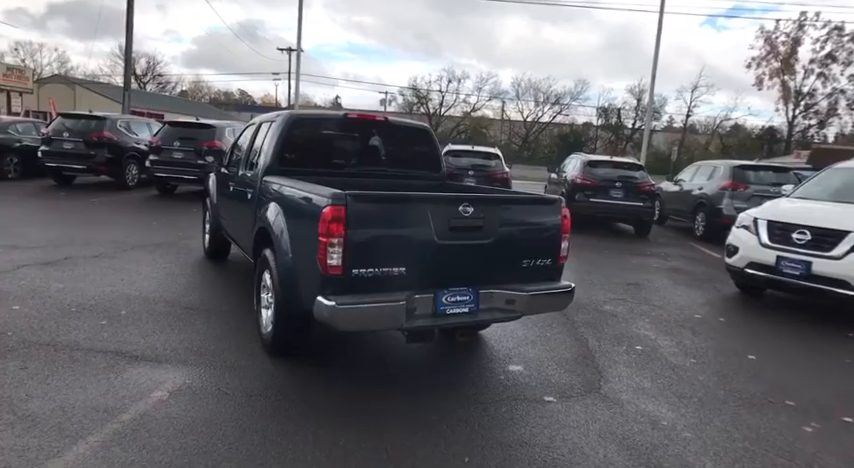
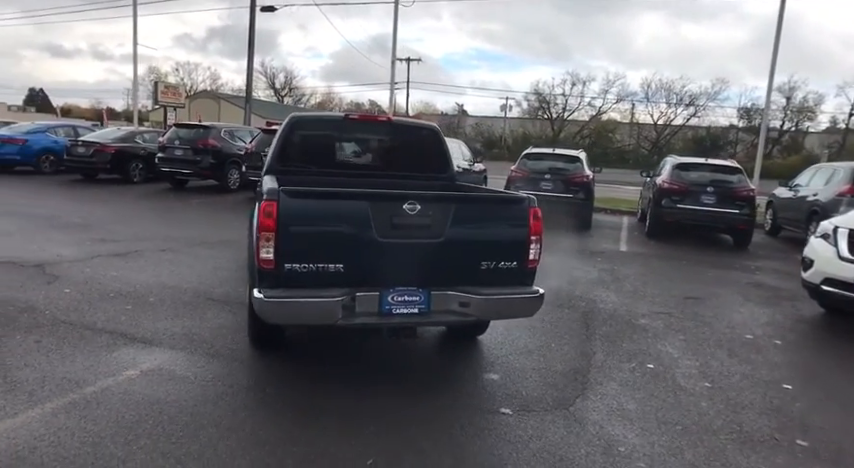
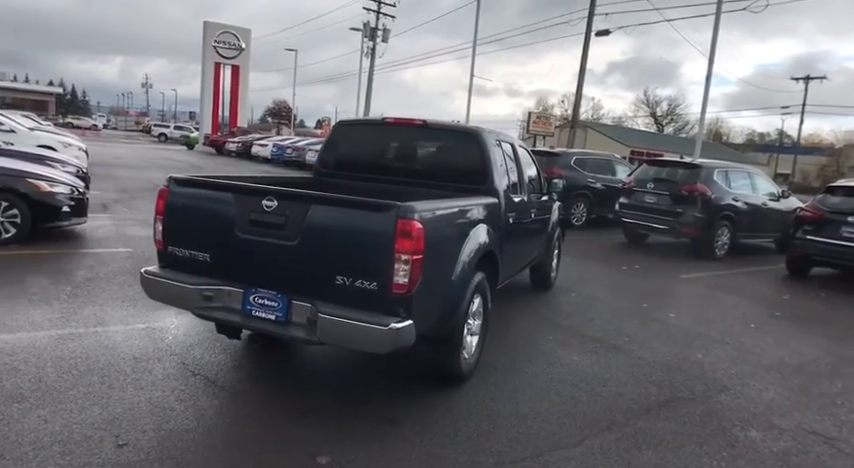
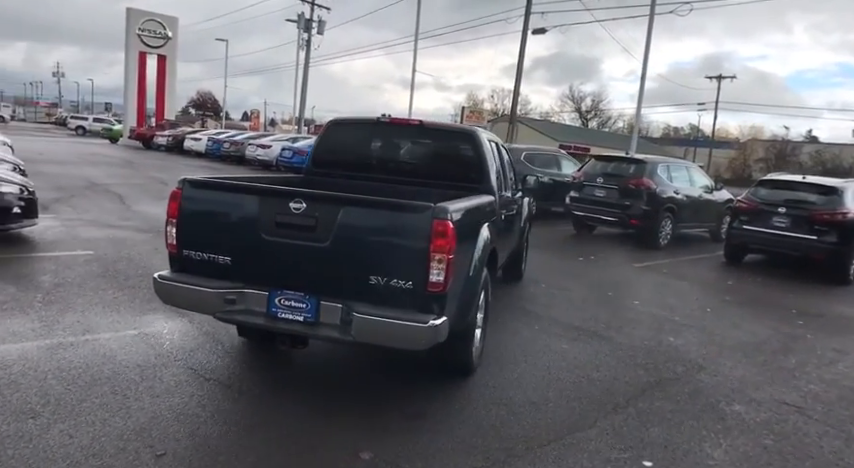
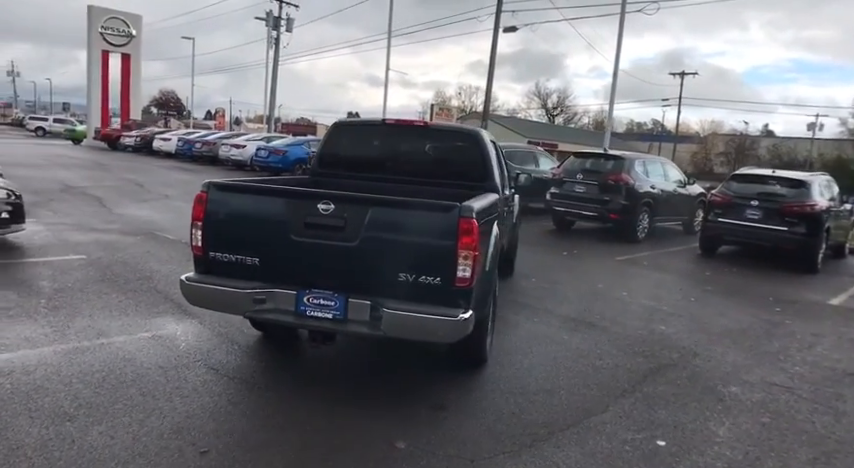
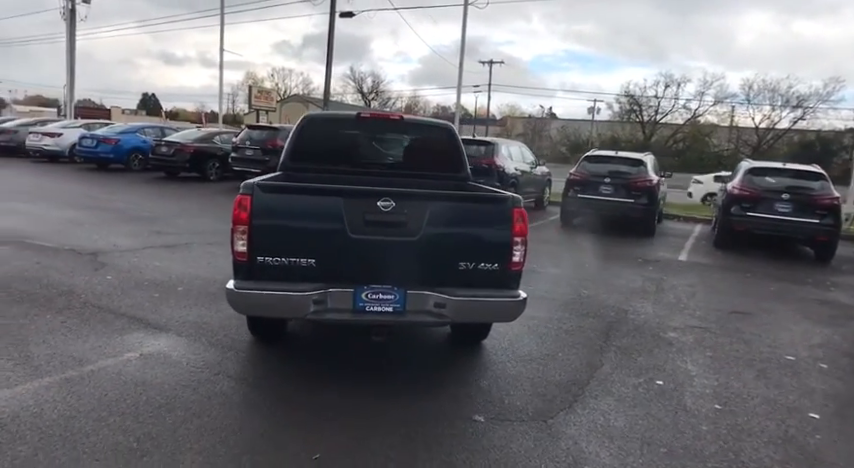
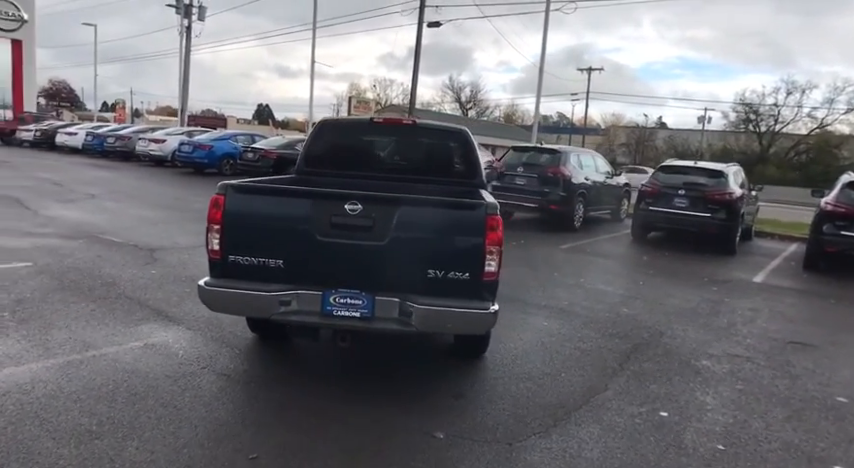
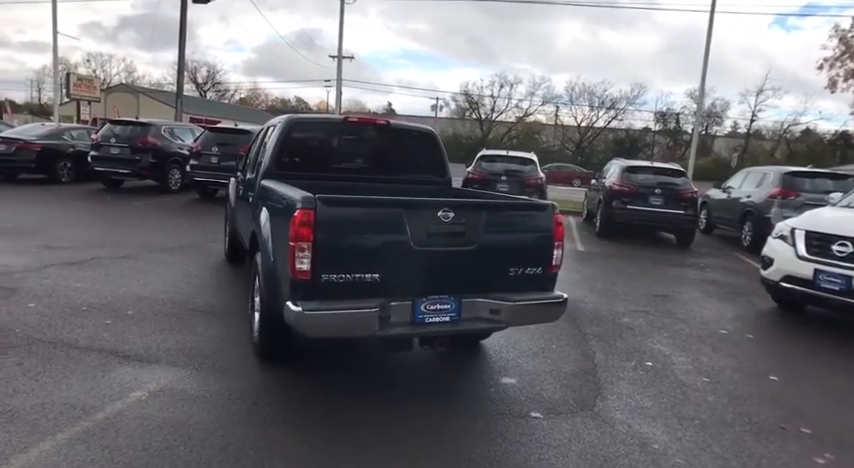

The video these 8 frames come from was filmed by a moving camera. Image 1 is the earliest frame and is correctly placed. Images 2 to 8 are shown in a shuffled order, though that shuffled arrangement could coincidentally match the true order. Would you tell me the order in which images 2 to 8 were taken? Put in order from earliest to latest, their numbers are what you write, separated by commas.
8, 2, 6, 7, 5, 4, 3
